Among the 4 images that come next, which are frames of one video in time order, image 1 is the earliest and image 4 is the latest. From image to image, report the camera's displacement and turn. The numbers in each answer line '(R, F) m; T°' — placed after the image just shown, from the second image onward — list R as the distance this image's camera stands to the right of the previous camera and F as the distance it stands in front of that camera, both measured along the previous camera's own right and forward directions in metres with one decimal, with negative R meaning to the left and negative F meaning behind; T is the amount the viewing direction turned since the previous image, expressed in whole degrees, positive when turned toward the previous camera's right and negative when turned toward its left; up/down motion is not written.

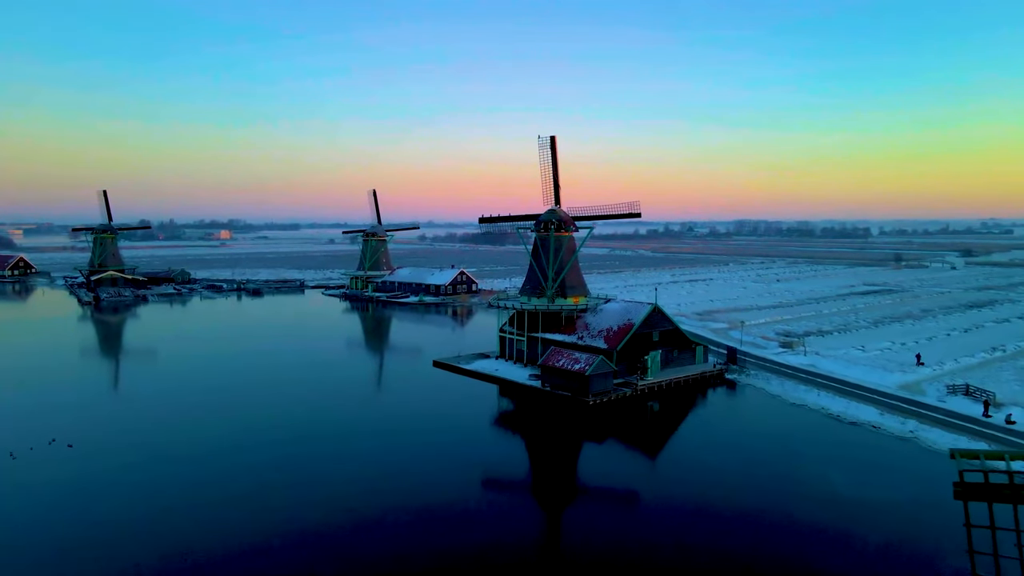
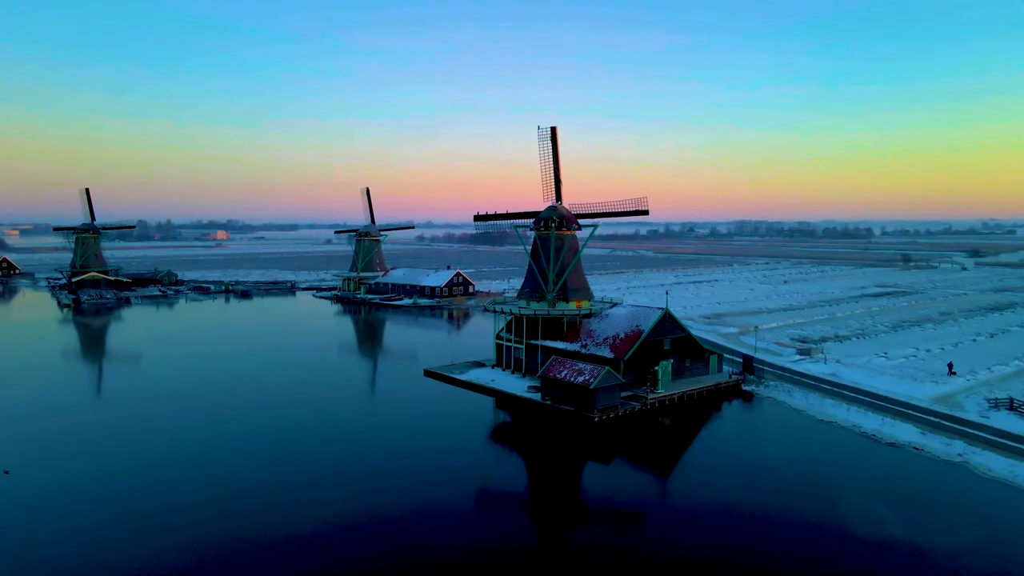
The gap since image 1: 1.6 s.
(+0.1, +1.2) m; 0°
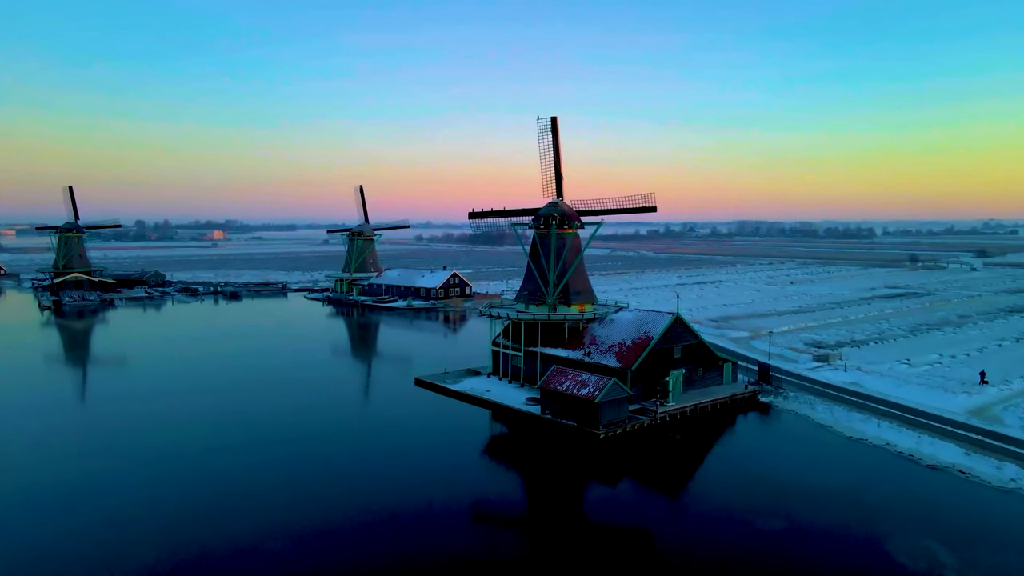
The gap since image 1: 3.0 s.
(+0.1, +1.1) m; 0°
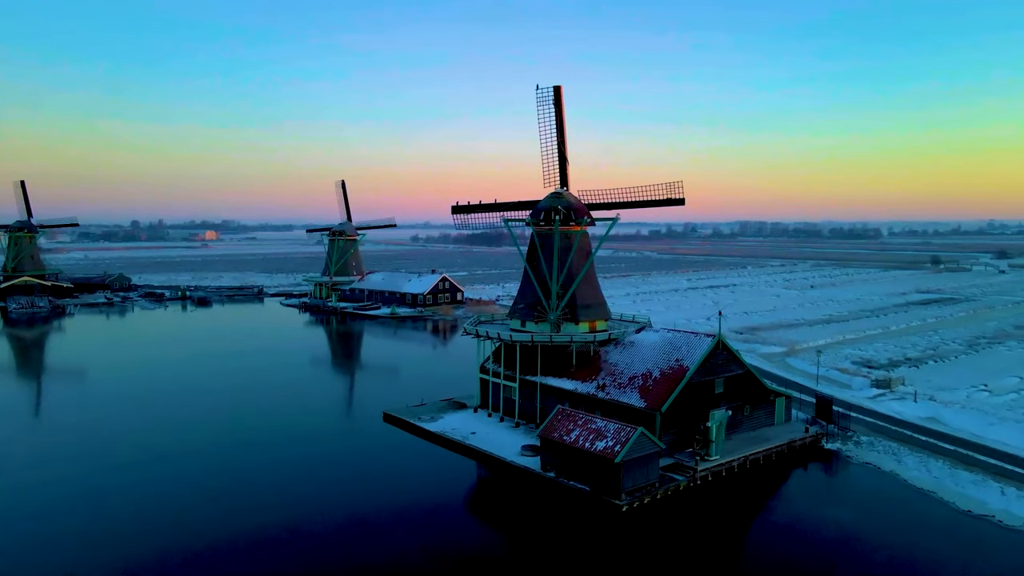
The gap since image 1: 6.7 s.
(+0.1, +2.8) m; 0°
